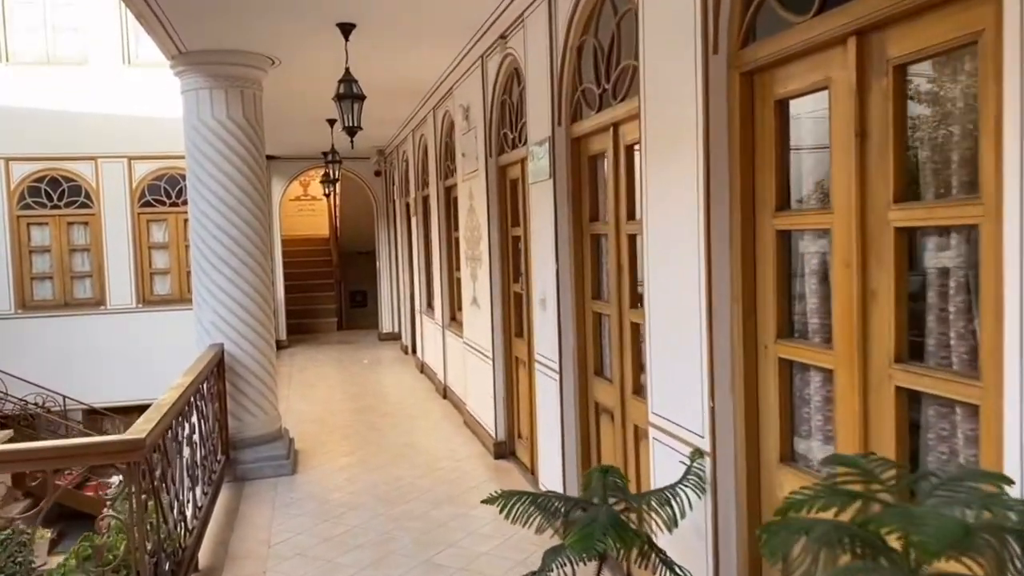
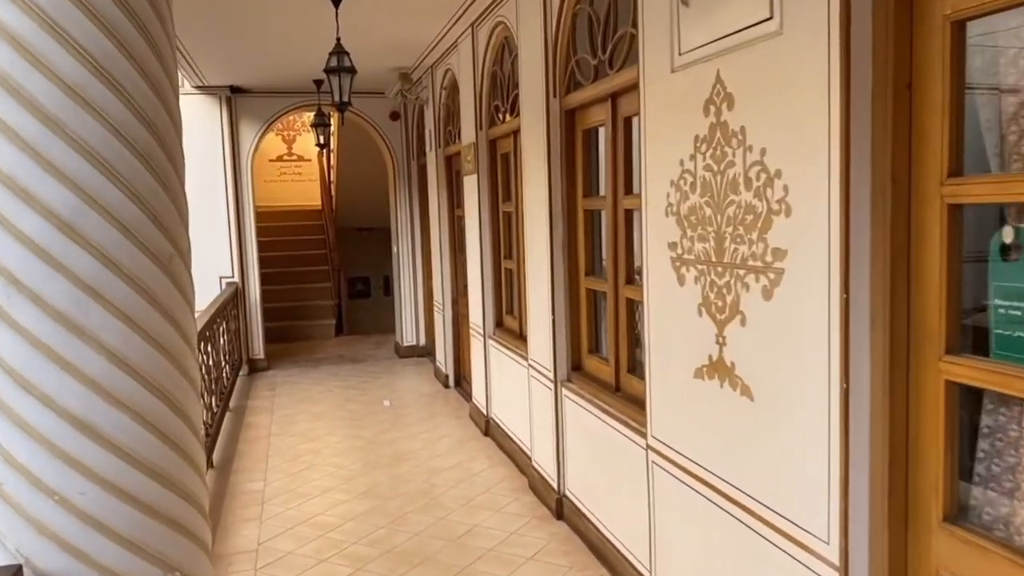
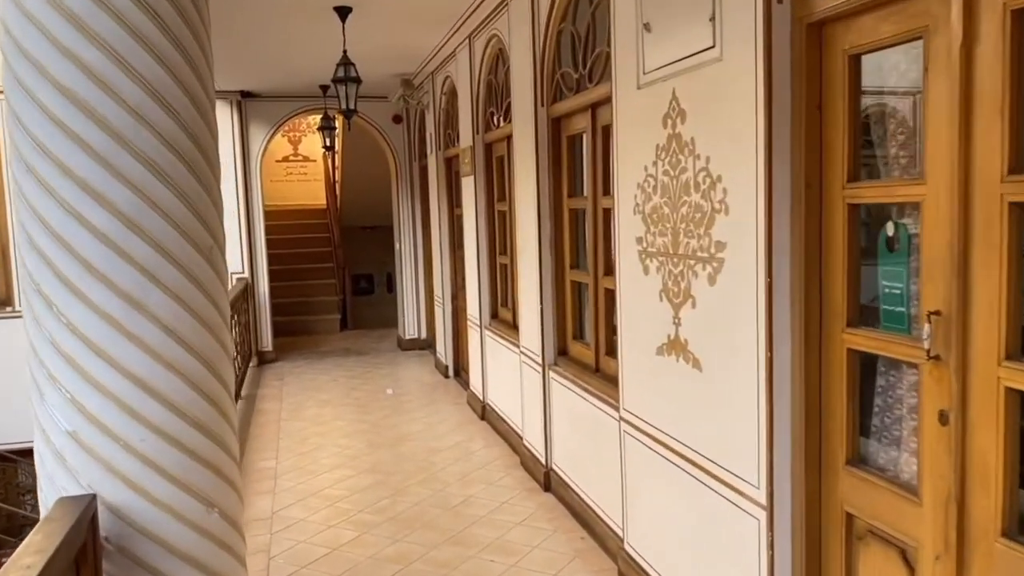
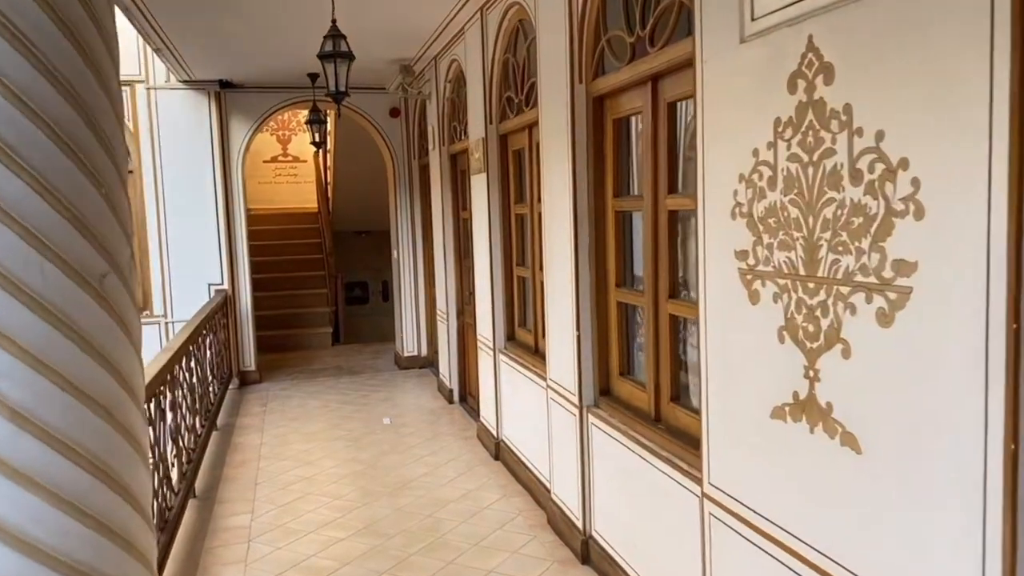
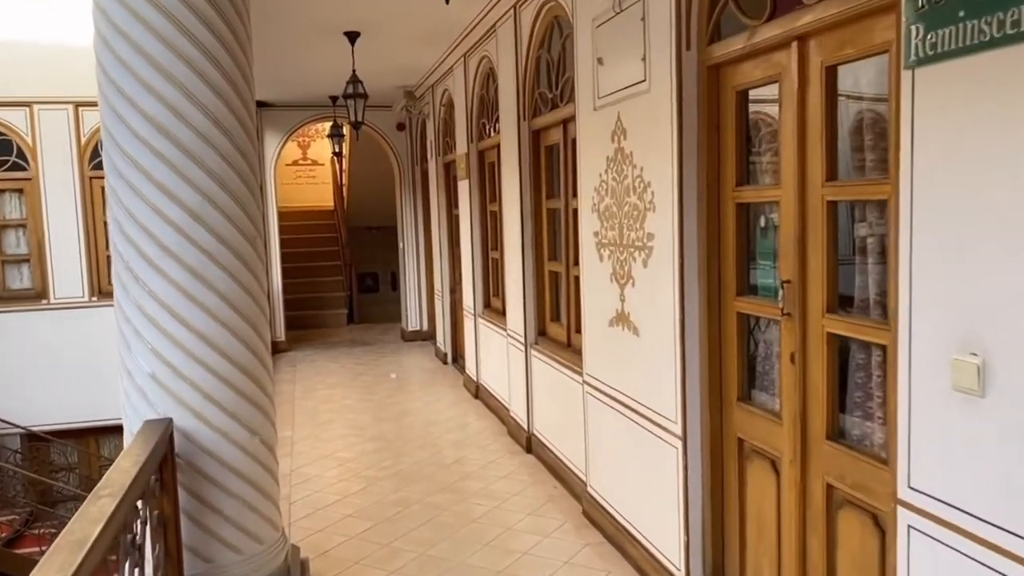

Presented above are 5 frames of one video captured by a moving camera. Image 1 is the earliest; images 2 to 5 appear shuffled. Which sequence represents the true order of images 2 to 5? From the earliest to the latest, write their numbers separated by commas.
5, 3, 2, 4
